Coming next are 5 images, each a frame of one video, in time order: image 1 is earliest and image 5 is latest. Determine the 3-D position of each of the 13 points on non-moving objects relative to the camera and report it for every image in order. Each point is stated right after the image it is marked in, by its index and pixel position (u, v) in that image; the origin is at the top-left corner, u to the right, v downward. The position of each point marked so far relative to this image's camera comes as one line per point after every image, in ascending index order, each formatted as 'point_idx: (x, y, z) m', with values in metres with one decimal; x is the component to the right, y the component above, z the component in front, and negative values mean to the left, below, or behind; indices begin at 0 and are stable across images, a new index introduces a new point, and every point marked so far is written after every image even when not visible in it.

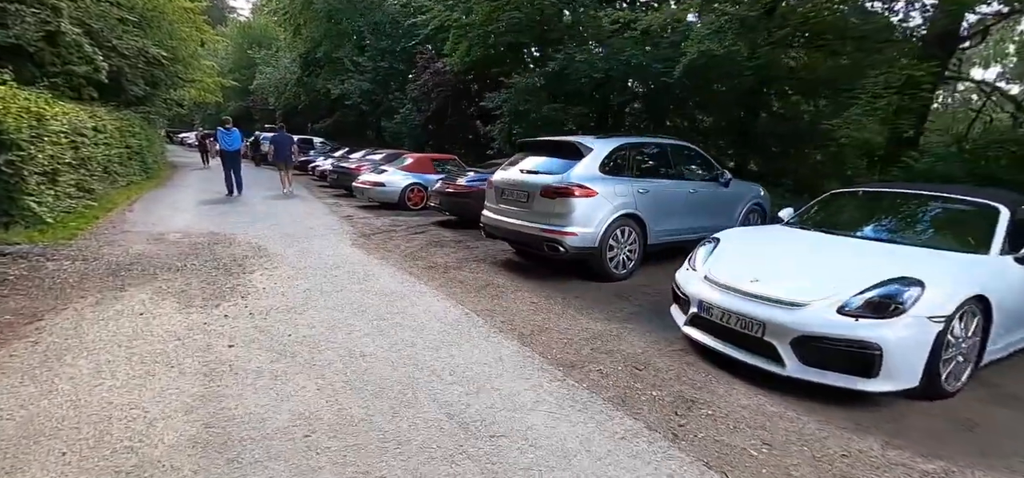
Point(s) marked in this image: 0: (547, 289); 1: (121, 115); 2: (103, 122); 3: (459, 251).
0: (+0.4, -0.6, +5.1) m
1: (-11.7, +3.7, +13.1) m
2: (-9.9, +2.8, +10.5) m
3: (-0.8, -0.2, +6.7) m
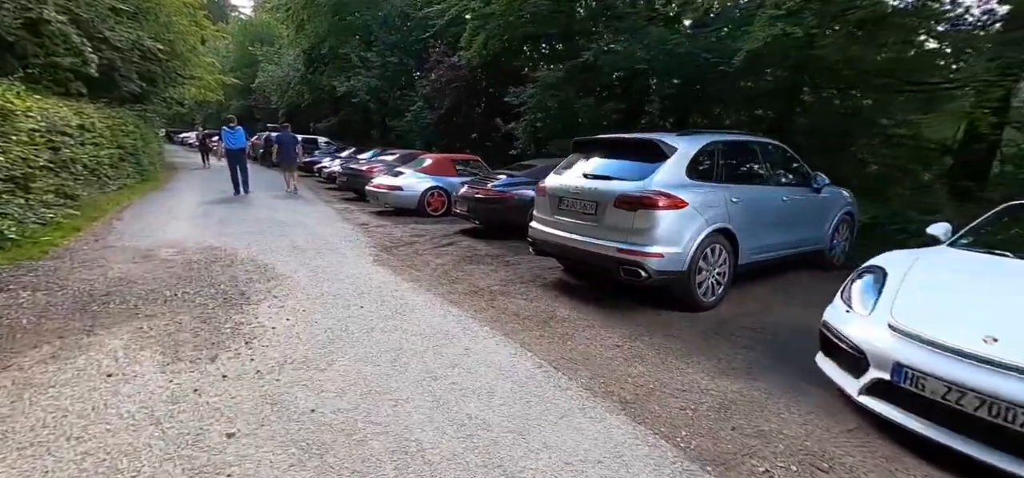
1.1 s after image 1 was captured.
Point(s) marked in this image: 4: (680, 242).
0: (+1.1, -0.8, +4.1) m
1: (-11.0, +3.5, +12.1) m
2: (-9.2, +2.6, +9.5) m
3: (-0.2, -0.4, +5.7) m
4: (+1.6, 0.0, +4.1) m
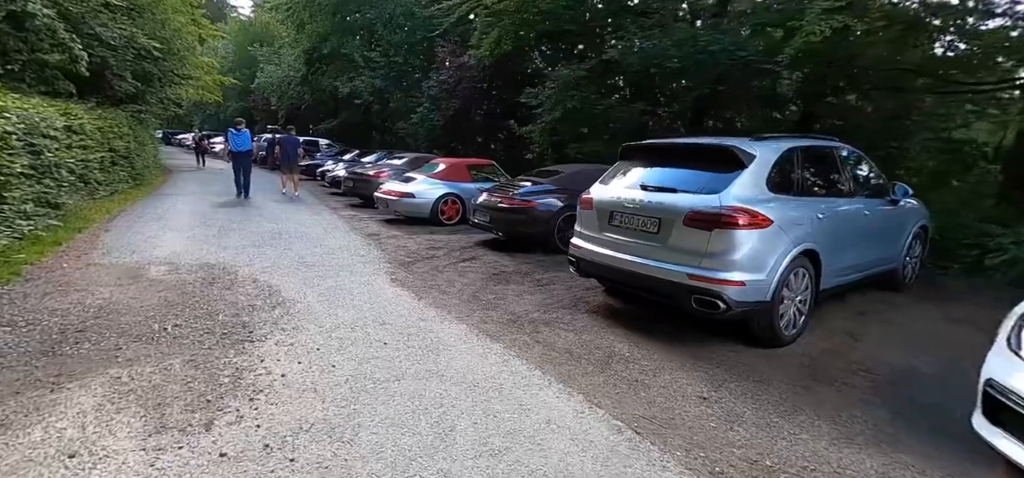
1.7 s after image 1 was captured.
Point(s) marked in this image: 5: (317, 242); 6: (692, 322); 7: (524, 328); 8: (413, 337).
0: (+1.5, -1.0, +3.4) m
1: (-10.6, +3.3, +11.4) m
2: (-8.8, +2.4, +8.9) m
3: (+0.3, -0.6, +5.1) m
4: (+2.0, -0.2, +3.5) m
5: (-3.1, -0.1, +7.0) m
6: (+1.8, -0.8, +4.3) m
7: (+0.1, -0.8, +4.0) m
8: (-0.8, -0.8, +3.7) m
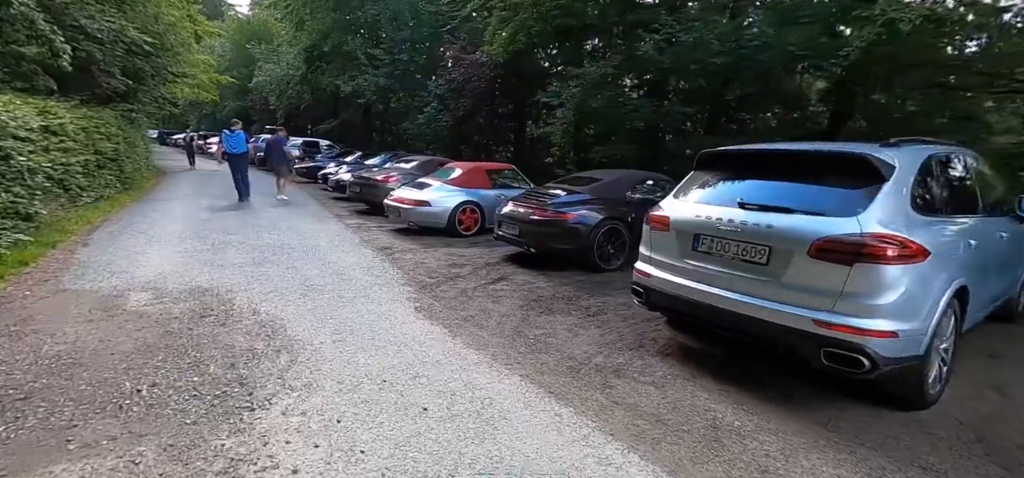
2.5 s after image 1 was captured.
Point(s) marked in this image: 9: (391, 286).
0: (+2.0, -1.2, +2.6) m
1: (-10.2, +3.1, +10.6) m
2: (-8.3, +2.2, +8.0) m
3: (+0.7, -0.8, +4.3) m
4: (+2.5, -0.5, +2.7) m
5: (-2.6, -0.3, +6.1) m
6: (+2.2, -1.0, +3.5) m
7: (+0.6, -1.0, +3.2) m
8: (-0.3, -1.0, +2.9) m
9: (-1.4, -0.6, +5.2) m
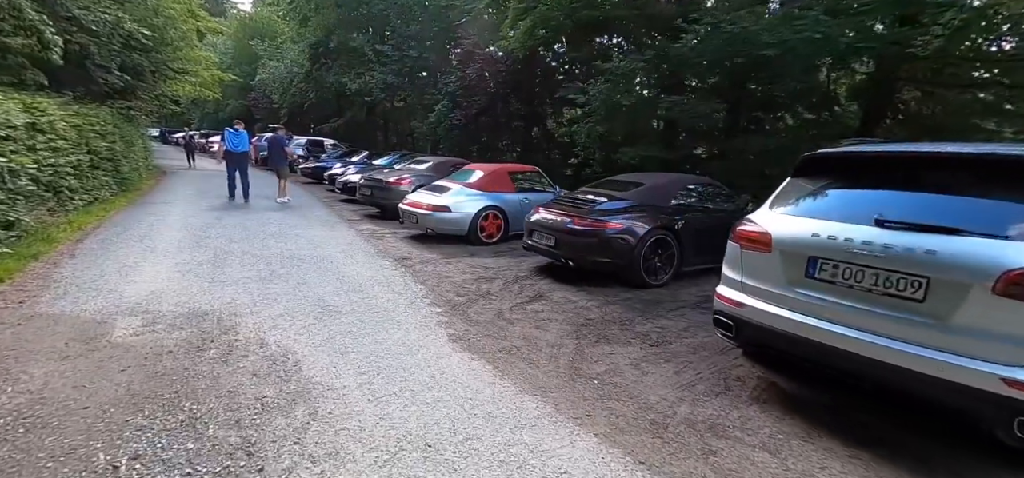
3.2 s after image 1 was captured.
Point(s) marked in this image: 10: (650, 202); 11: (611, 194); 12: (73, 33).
0: (+2.4, -1.4, +2.0) m
1: (-9.7, +2.9, +10.0) m
2: (-7.9, +2.1, +7.4) m
3: (+1.2, -1.0, +3.6) m
4: (+2.9, -0.6, +2.0) m
5: (-2.2, -0.4, +5.5) m
6: (+2.7, -1.2, +2.8) m
7: (+1.0, -1.2, +2.6) m
8: (+0.1, -1.2, +2.2) m
9: (-1.0, -0.7, +4.5) m
10: (+1.9, +0.5, +5.9) m
11: (+1.4, +0.6, +6.1) m
12: (-10.7, +5.0, +10.8) m
